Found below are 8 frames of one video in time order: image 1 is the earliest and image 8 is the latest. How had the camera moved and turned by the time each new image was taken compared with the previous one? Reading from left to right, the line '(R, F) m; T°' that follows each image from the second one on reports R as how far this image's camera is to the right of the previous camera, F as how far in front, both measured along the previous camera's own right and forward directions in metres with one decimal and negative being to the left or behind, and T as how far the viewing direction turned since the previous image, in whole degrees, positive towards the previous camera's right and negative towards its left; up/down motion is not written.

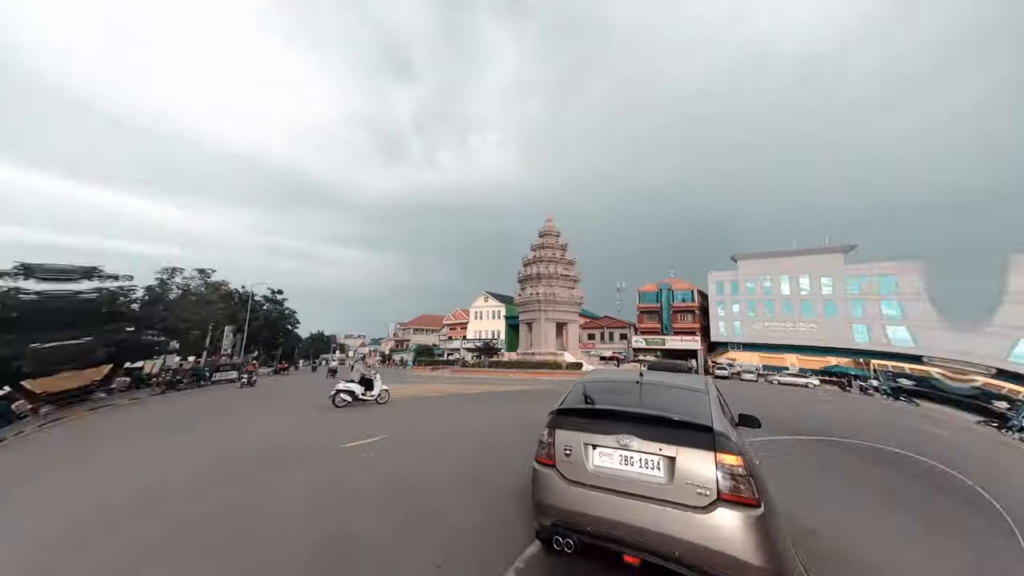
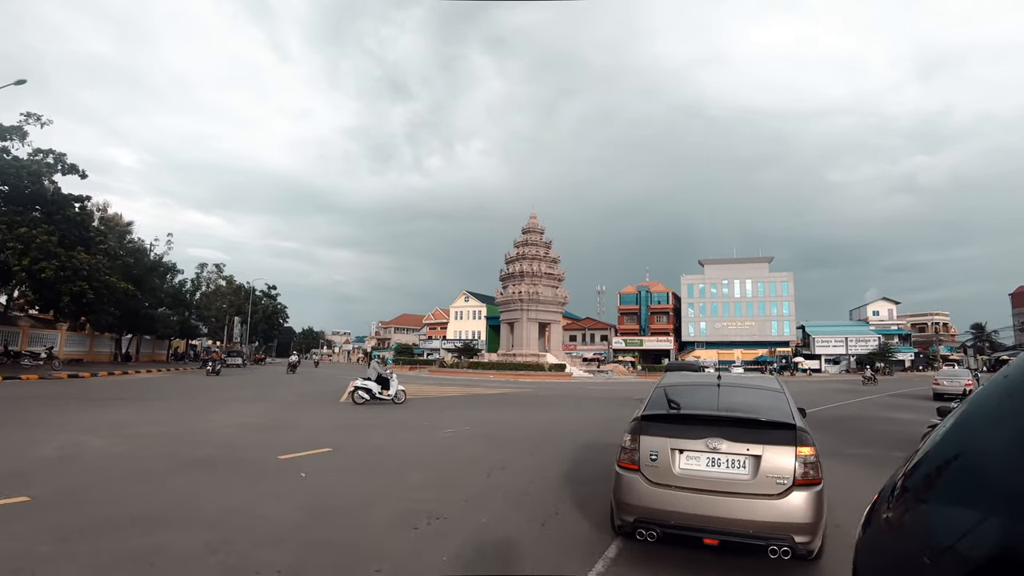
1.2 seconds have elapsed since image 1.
(0.0, +0.2) m; +2°
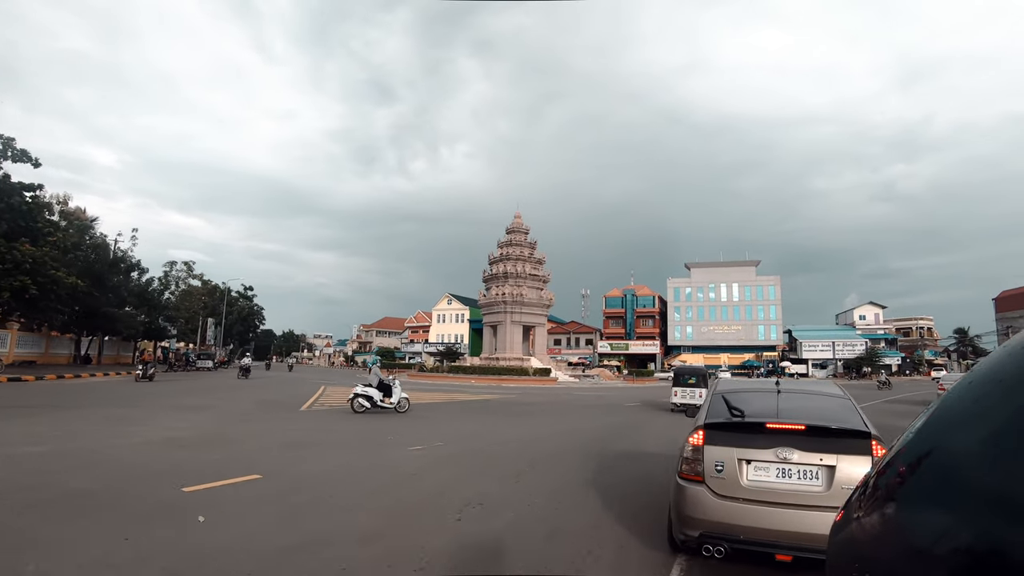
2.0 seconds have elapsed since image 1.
(0.0, +0.4) m; +2°
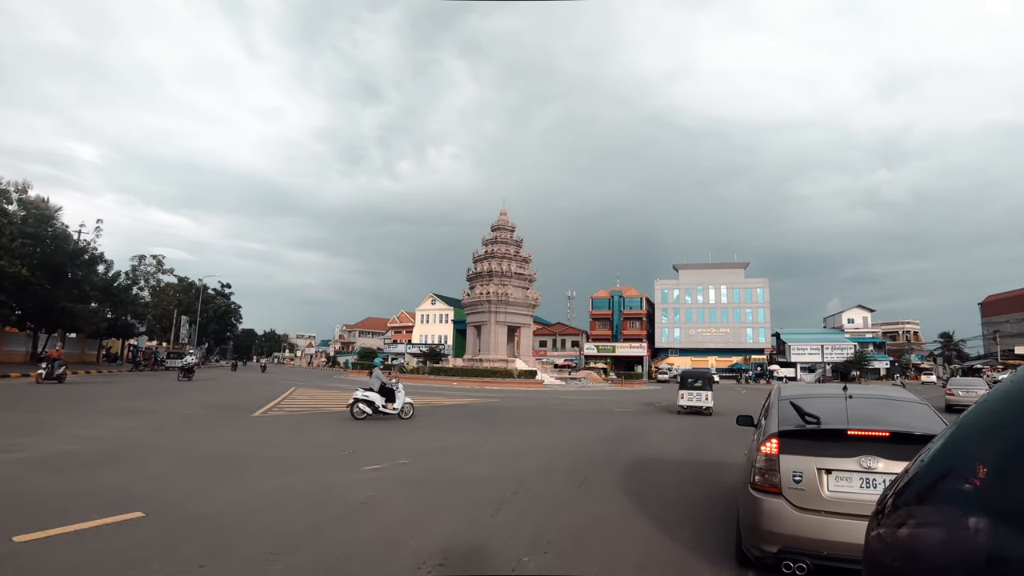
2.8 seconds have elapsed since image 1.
(0.0, +0.4) m; +1°
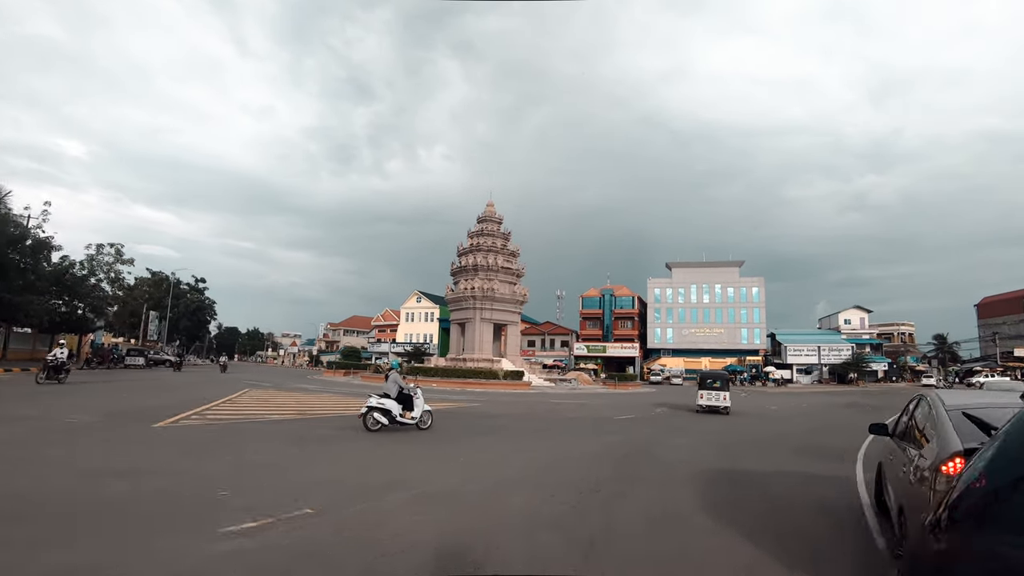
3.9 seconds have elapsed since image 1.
(+0.1, +0.6) m; +1°
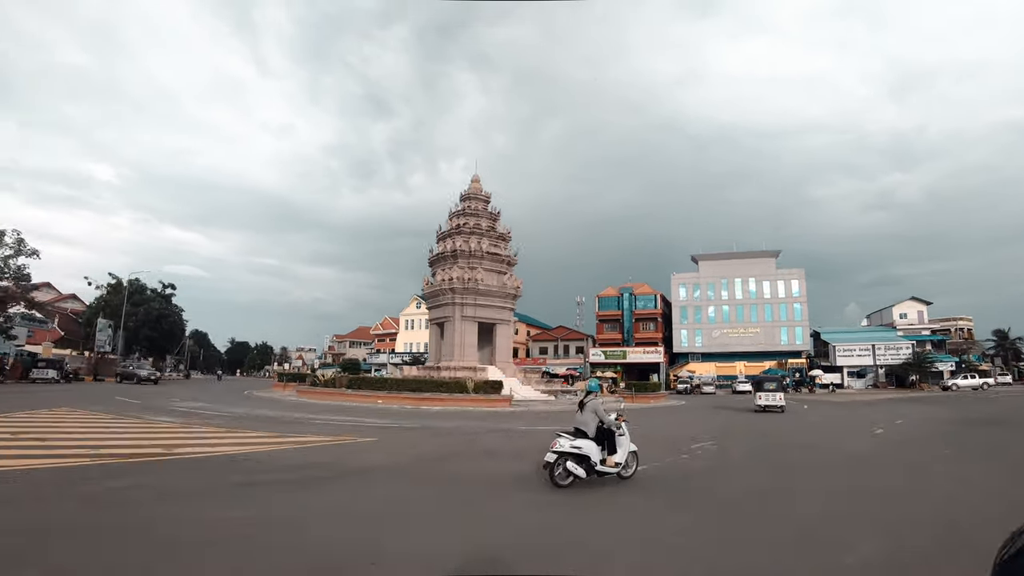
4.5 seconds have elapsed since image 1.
(+0.4, +1.8) m; -2°
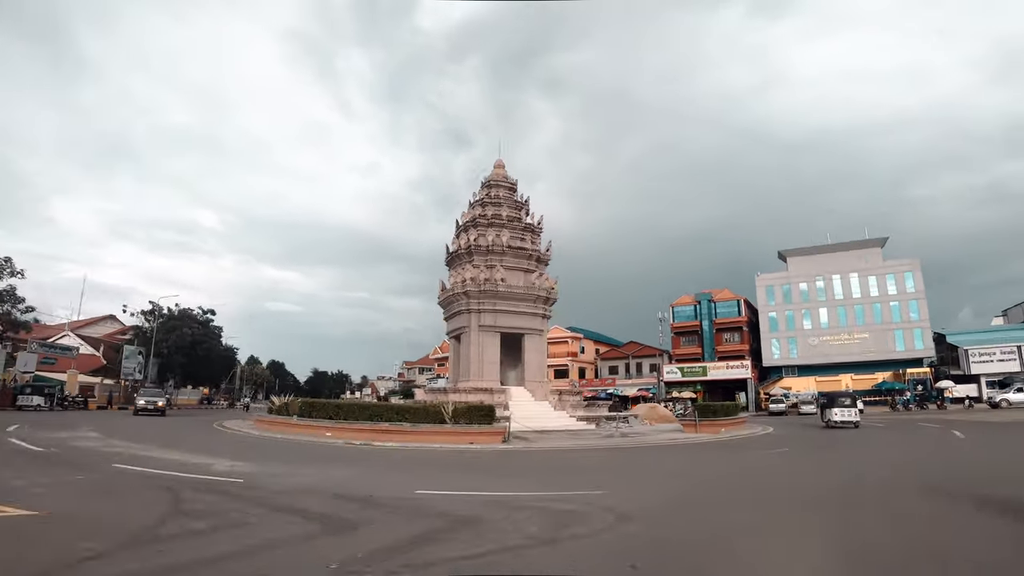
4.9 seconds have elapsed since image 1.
(+0.5, +1.5) m; -8°
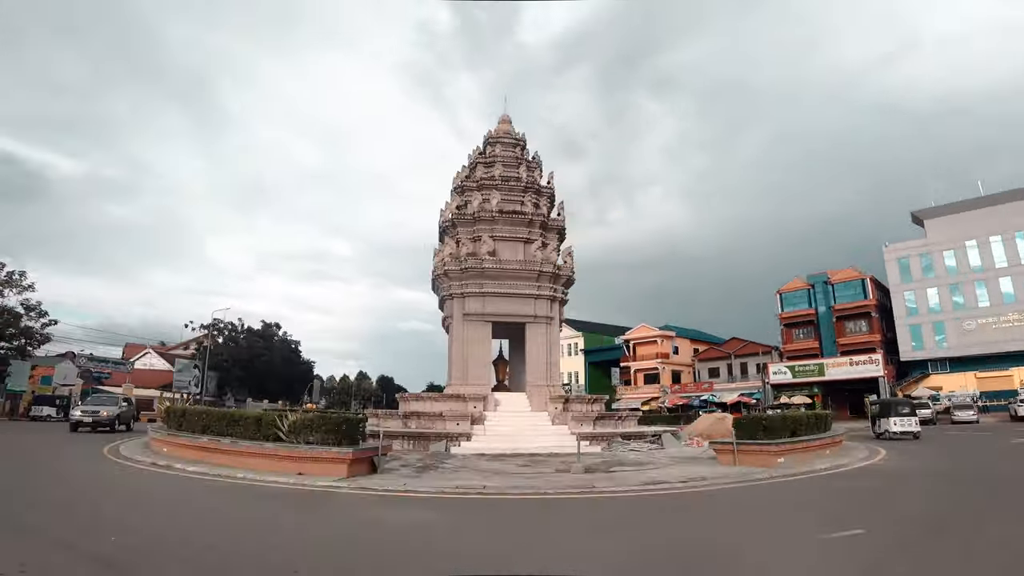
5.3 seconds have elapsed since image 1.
(+0.9, +1.5) m; -11°
